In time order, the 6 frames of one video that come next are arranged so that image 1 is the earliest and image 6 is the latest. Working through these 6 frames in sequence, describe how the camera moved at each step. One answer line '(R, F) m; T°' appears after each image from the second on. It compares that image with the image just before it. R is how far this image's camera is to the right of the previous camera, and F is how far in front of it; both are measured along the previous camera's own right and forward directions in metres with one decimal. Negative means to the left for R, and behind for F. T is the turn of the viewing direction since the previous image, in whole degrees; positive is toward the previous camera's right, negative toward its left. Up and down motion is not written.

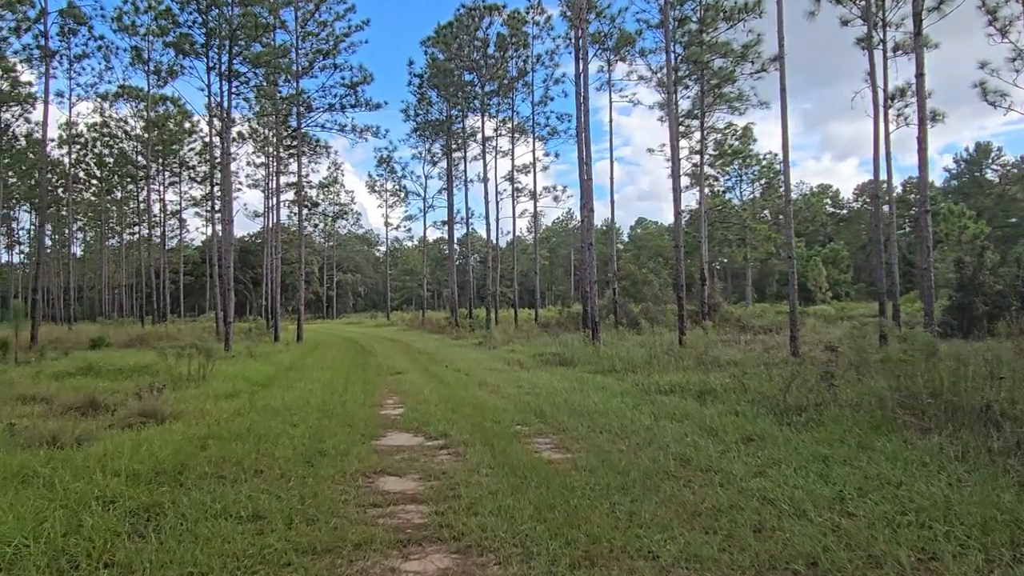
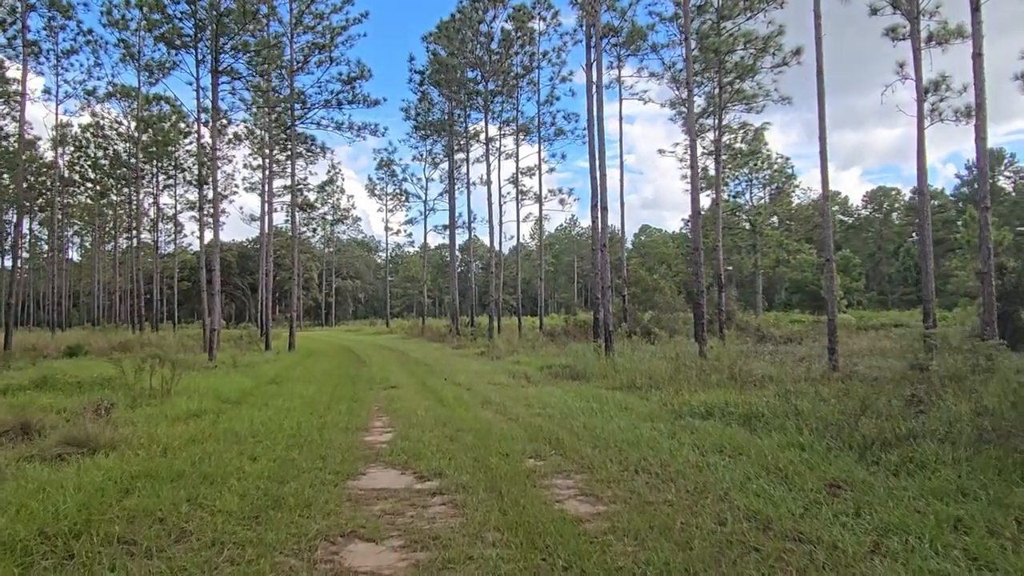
(-0.1, +1.4) m; 0°
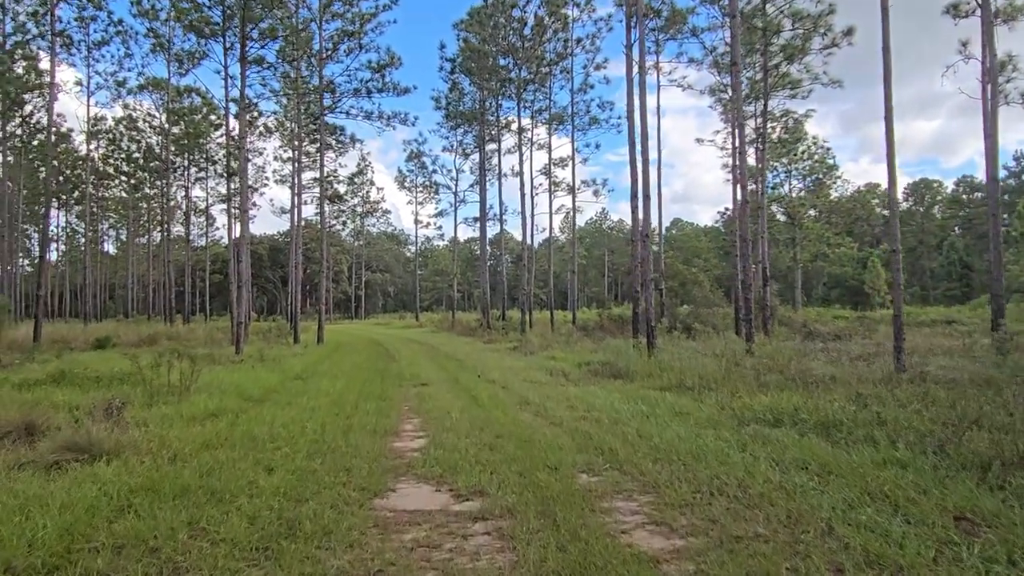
(-0.2, +0.8) m; -2°
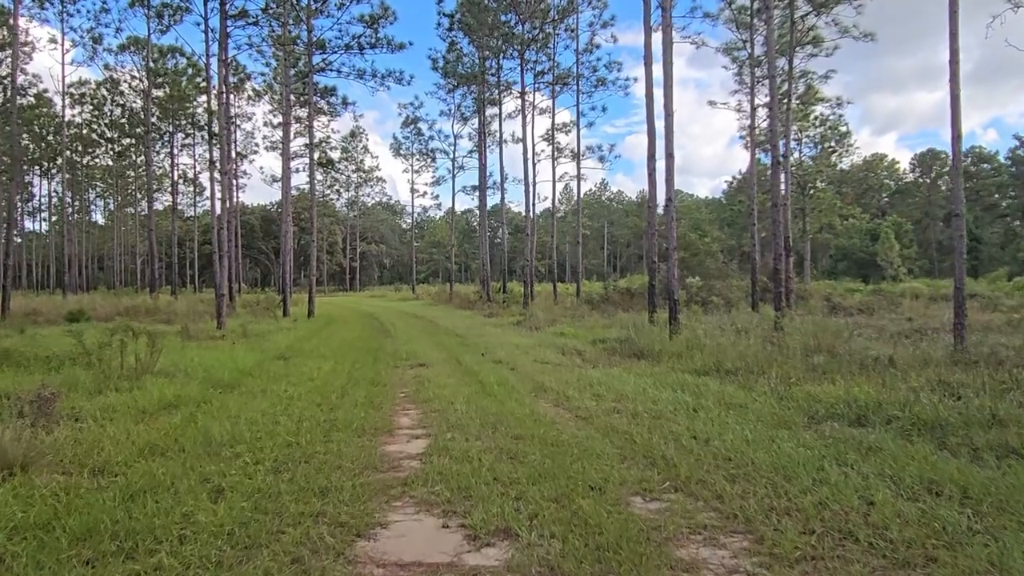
(-0.2, +1.4) m; 0°
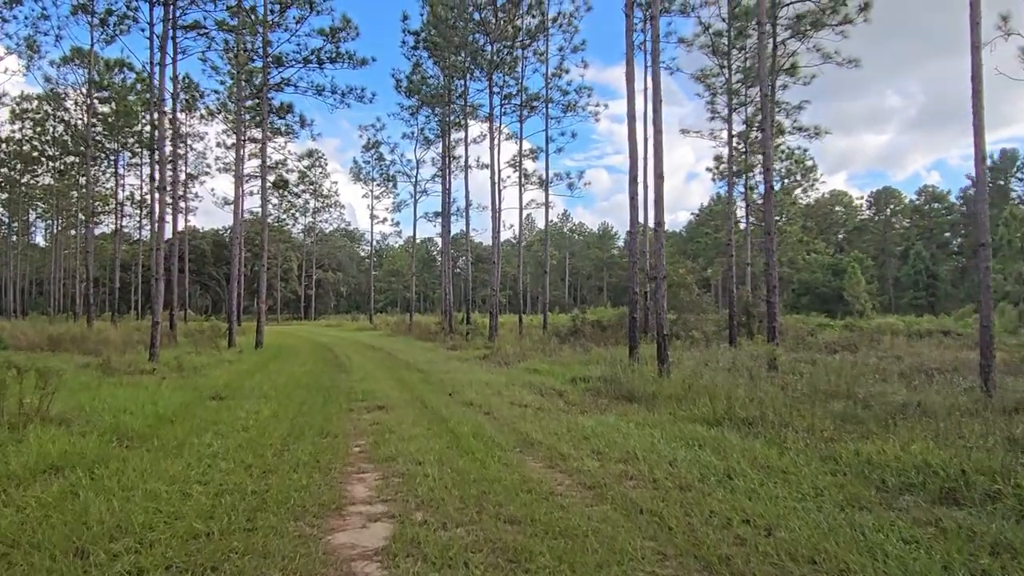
(-0.2, +1.4) m; +3°
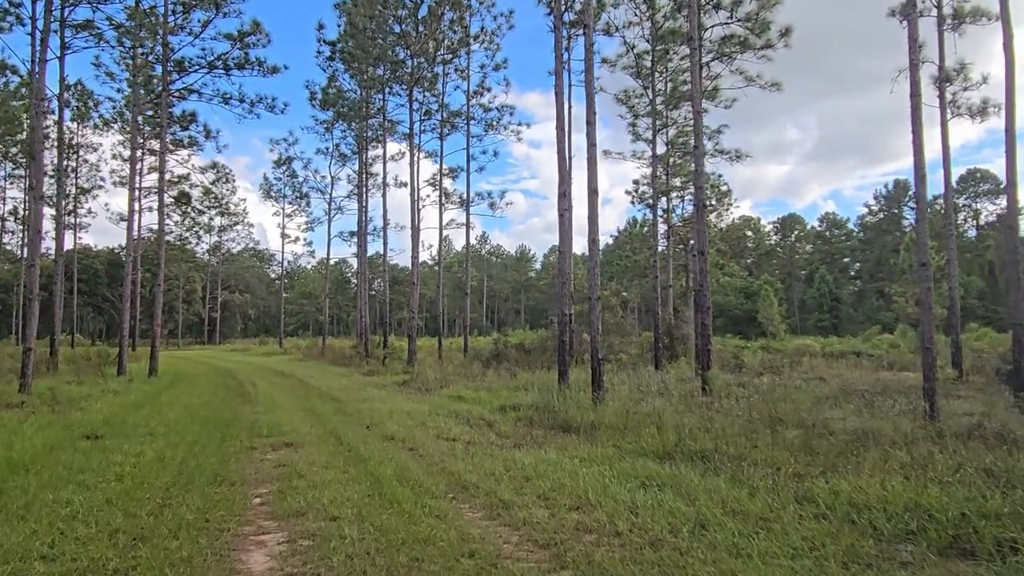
(-0.1, +0.9) m; +7°
